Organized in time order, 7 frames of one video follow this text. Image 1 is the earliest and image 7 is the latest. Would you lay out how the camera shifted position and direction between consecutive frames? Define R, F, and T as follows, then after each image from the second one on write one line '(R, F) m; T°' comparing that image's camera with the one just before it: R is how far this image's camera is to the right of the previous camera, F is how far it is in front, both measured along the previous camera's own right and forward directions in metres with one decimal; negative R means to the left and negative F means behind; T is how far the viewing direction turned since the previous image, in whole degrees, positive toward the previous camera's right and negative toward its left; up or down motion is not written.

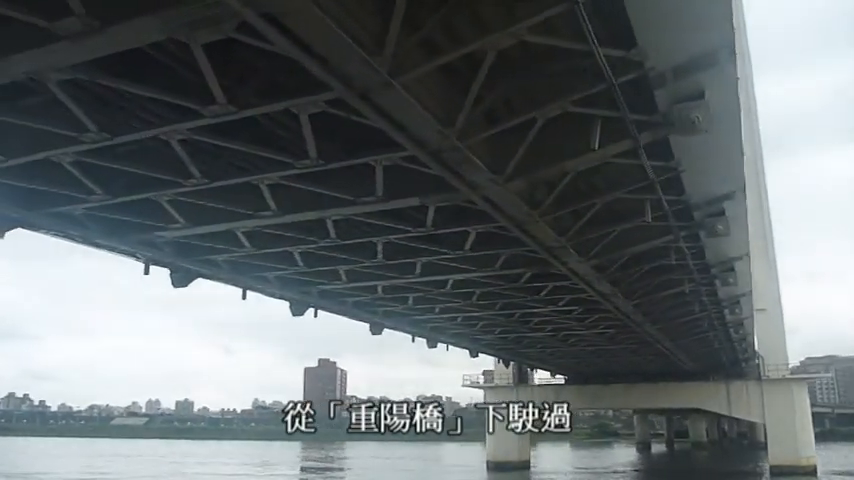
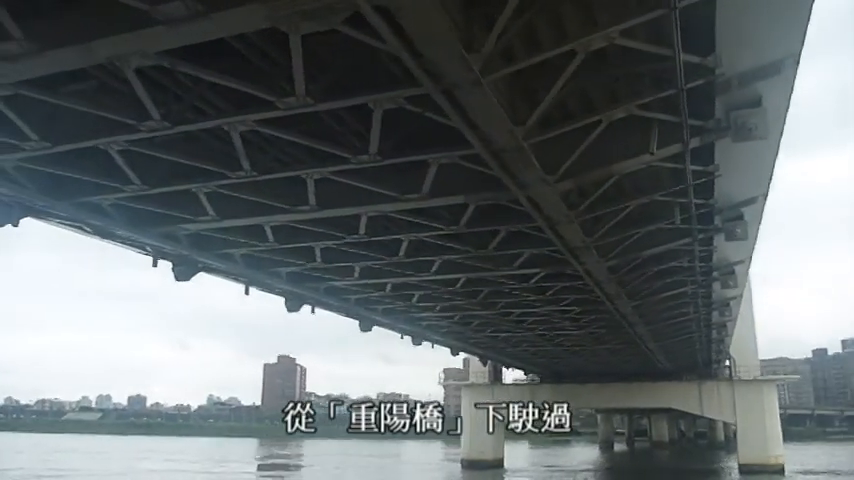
(-1.7, +0.1) m; +3°
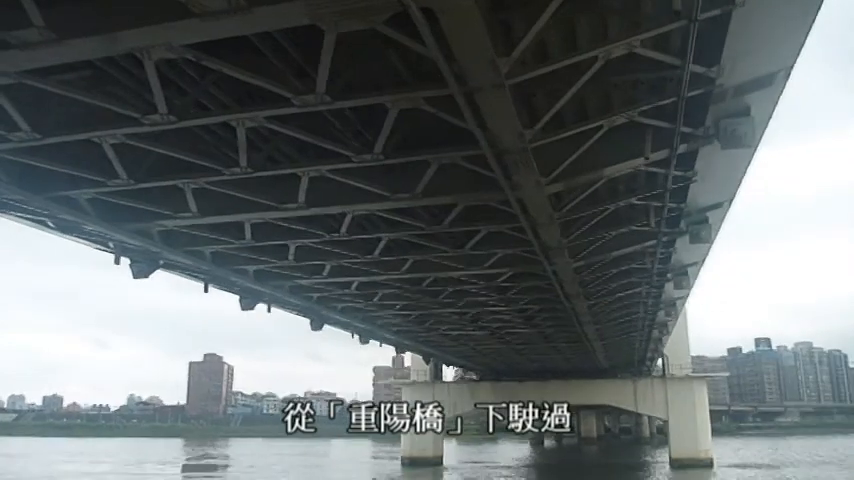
(-1.3, 0.0) m; +5°
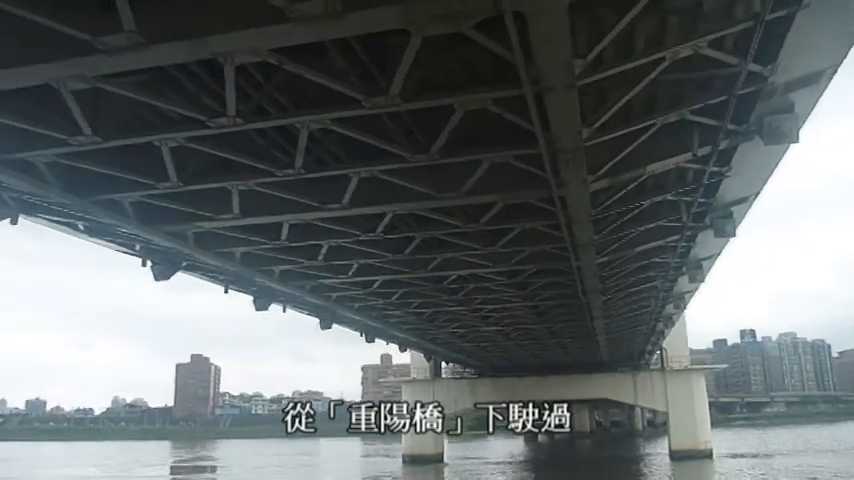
(-1.3, -0.2) m; +1°
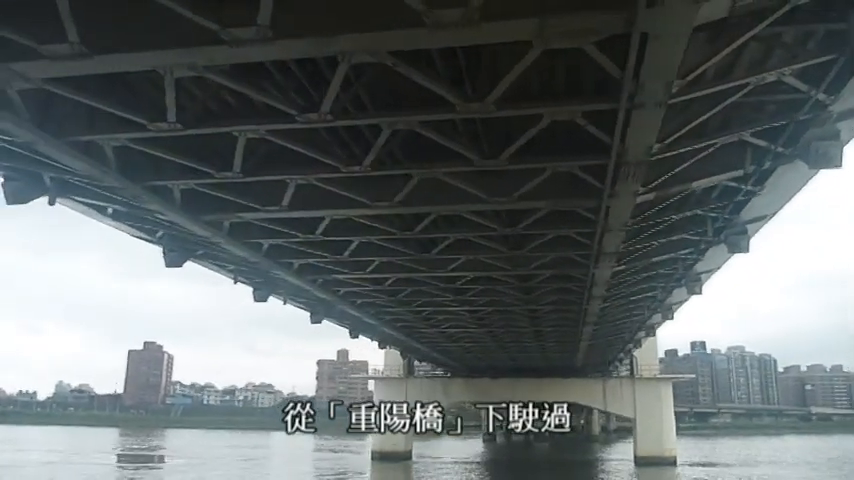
(-2.0, -0.2) m; +3°
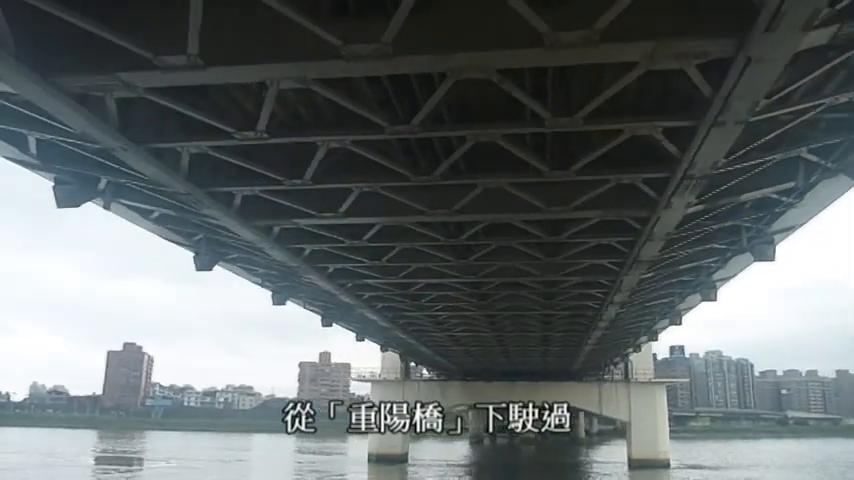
(-1.7, -0.3) m; +2°
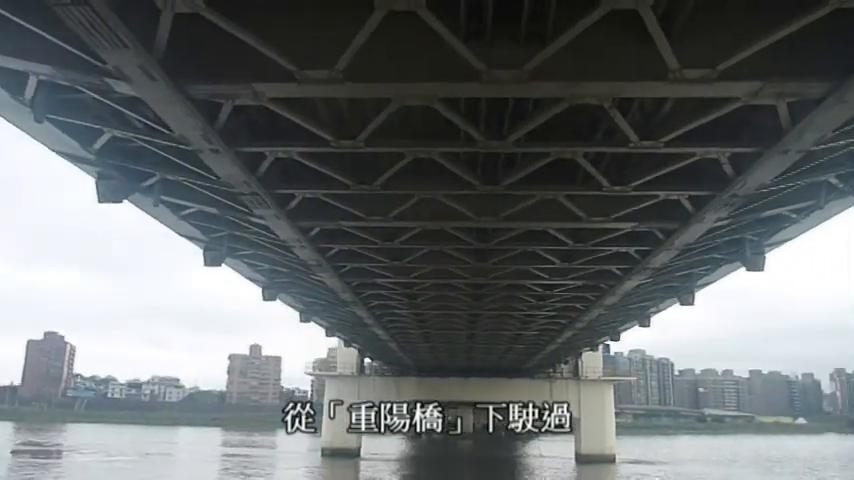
(-2.8, -0.7) m; +6°
